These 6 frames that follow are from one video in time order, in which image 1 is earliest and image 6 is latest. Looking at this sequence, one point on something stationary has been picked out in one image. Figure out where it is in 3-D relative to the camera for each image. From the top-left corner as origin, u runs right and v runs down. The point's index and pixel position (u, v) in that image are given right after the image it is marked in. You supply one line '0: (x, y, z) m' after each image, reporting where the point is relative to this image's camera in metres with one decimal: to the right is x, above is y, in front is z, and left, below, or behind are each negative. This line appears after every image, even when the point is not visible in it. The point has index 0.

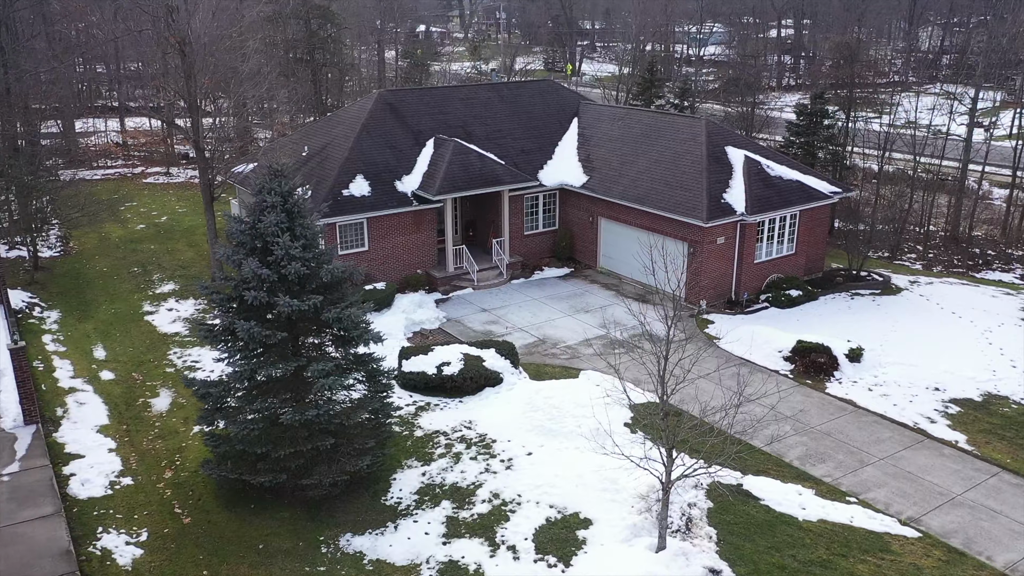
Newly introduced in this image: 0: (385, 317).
0: (-3.1, -0.7, +20.0) m
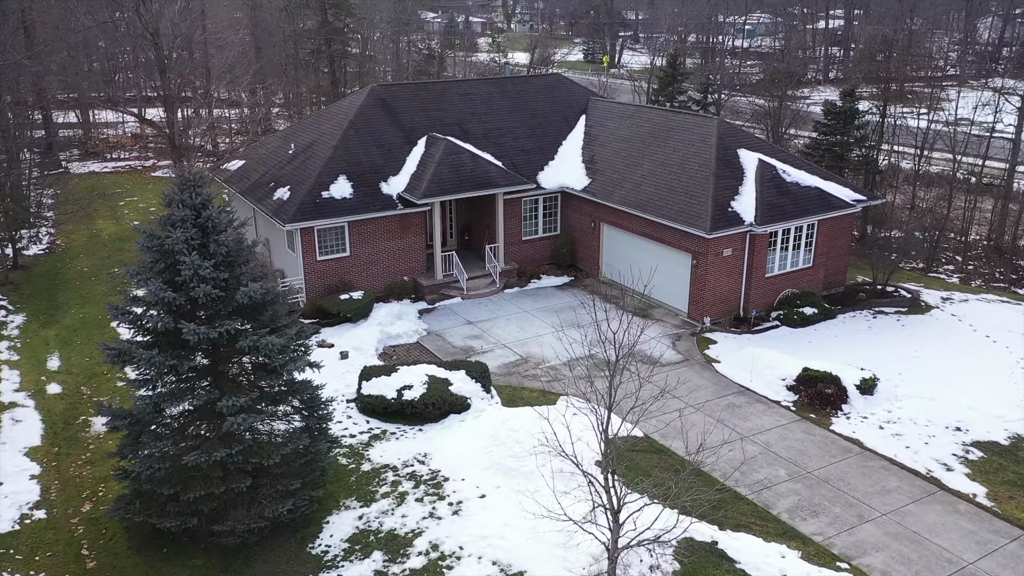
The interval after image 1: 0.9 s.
0: (-3.5, -0.9, +18.7) m
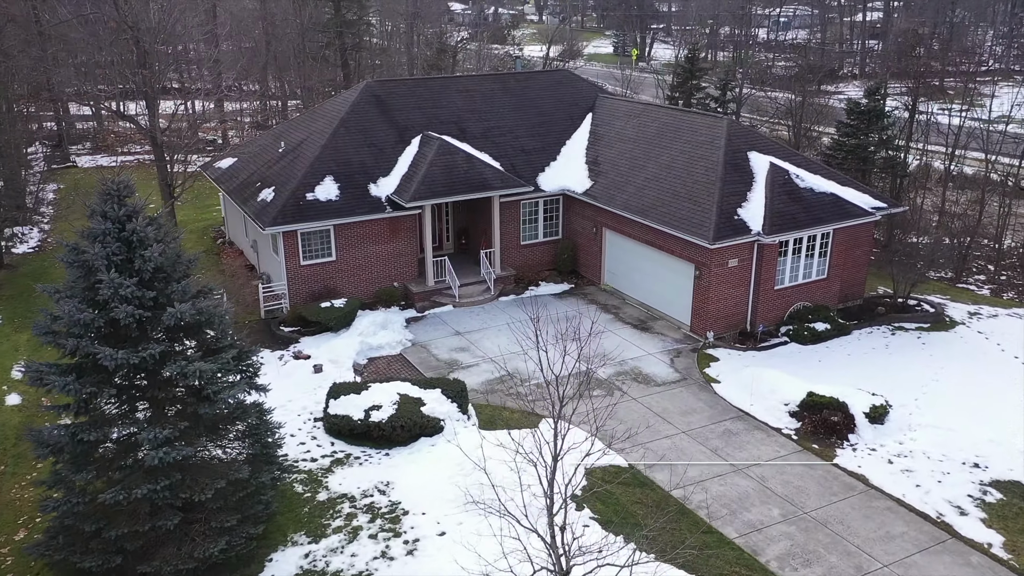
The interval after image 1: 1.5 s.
0: (-3.8, -1.1, +17.8) m
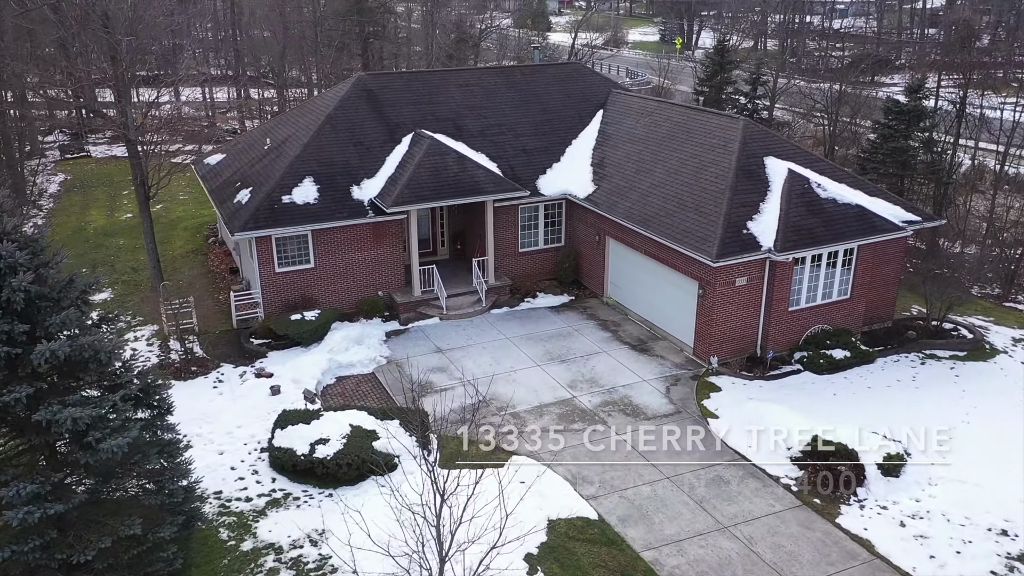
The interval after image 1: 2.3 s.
0: (-4.1, -1.4, +16.5) m
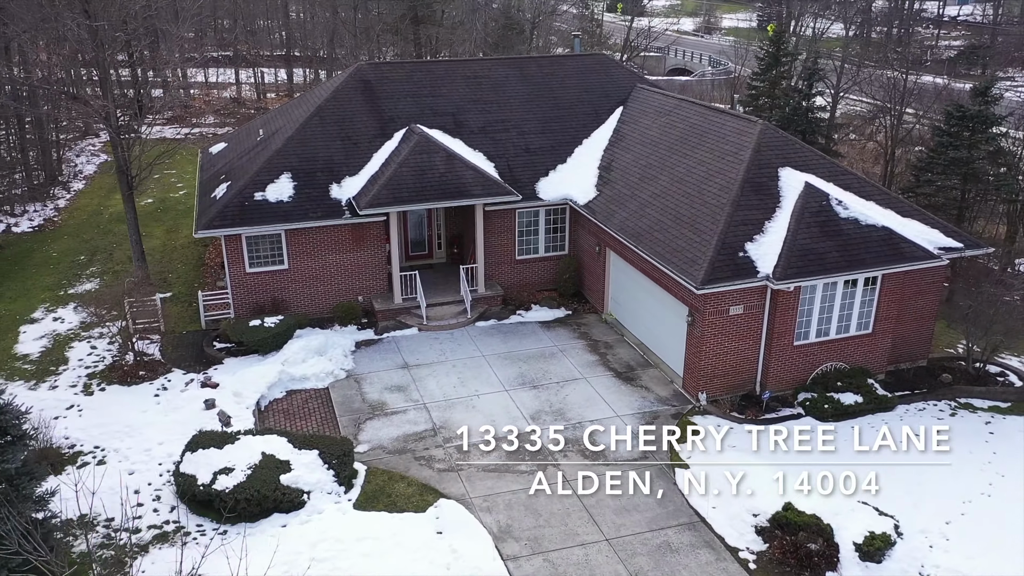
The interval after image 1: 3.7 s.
0: (-4.8, -1.5, +15.5) m
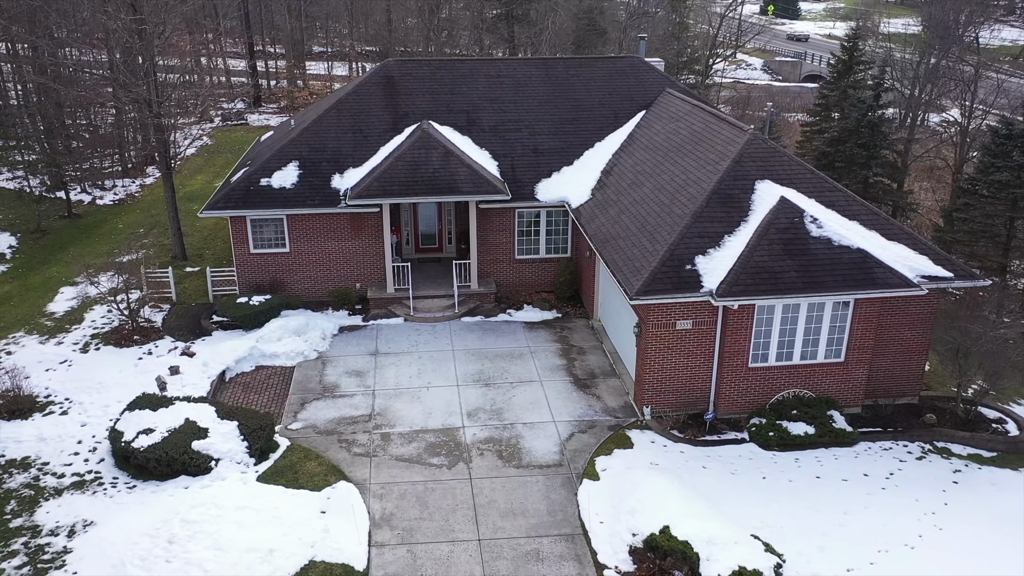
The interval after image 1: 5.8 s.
0: (-5.5, -1.0, +16.5) m
